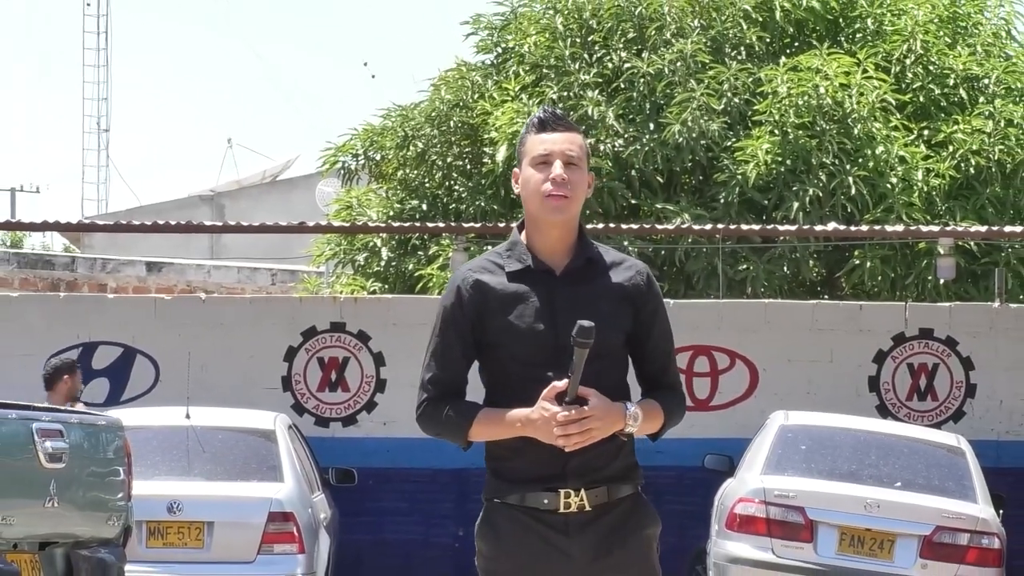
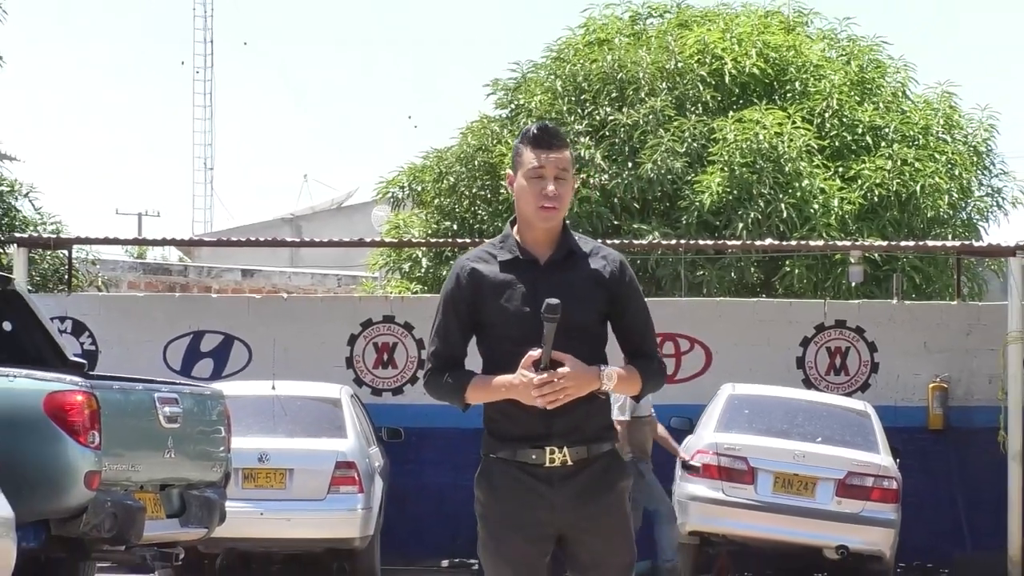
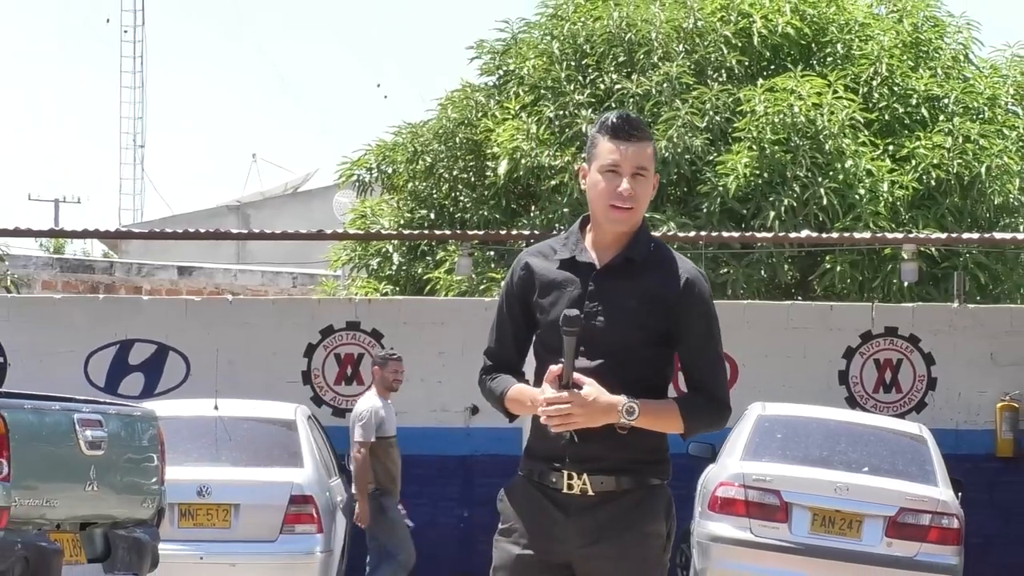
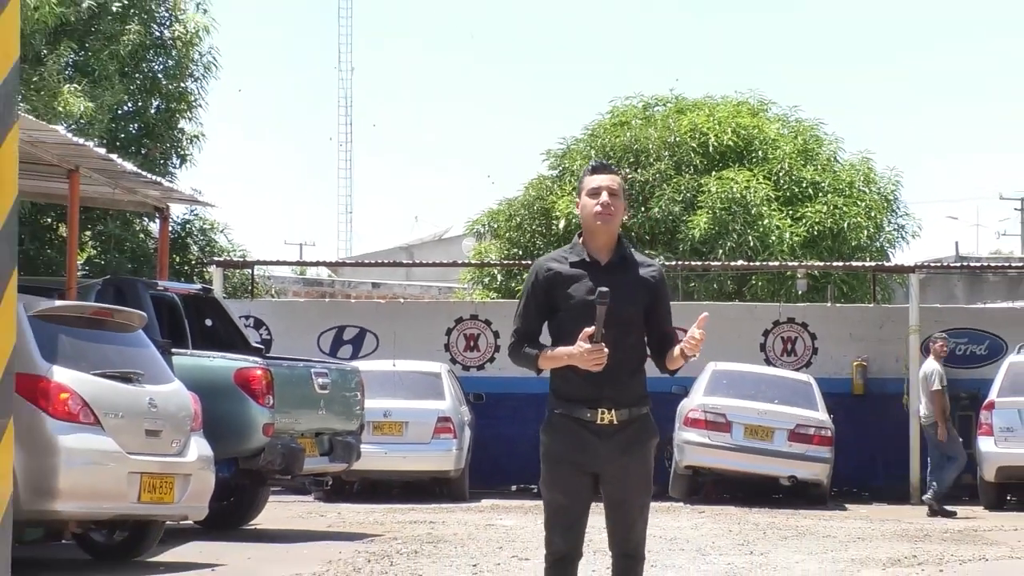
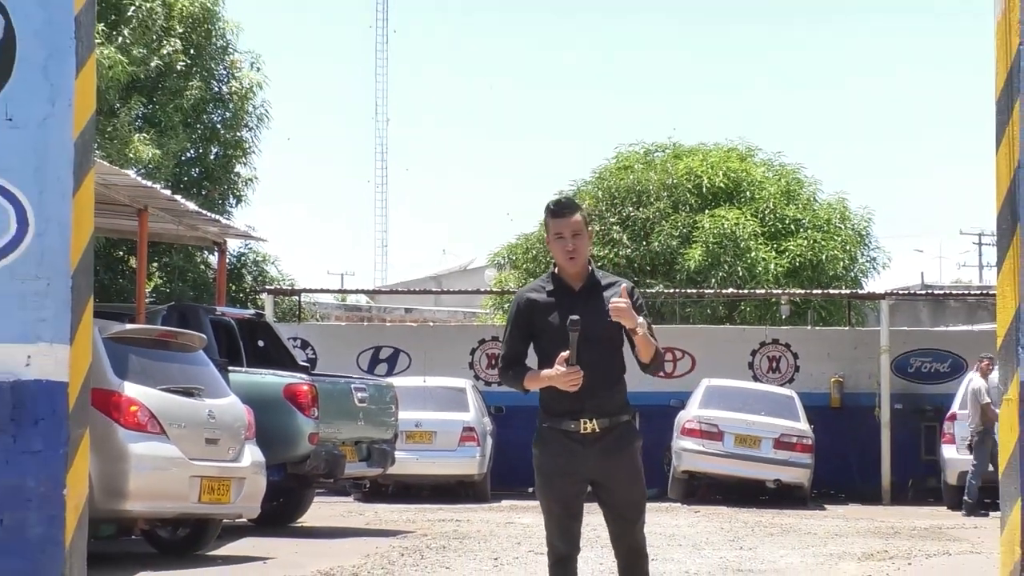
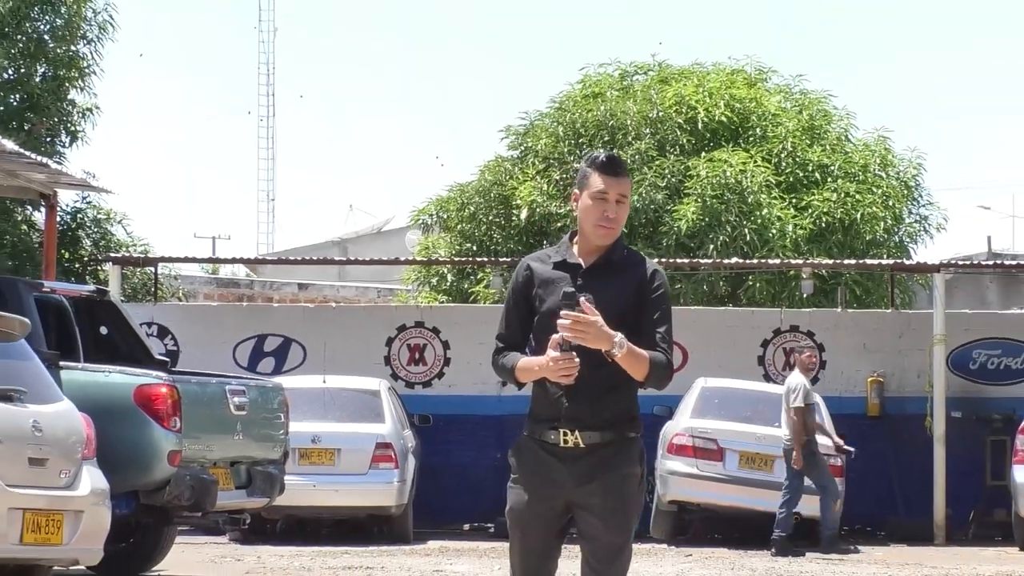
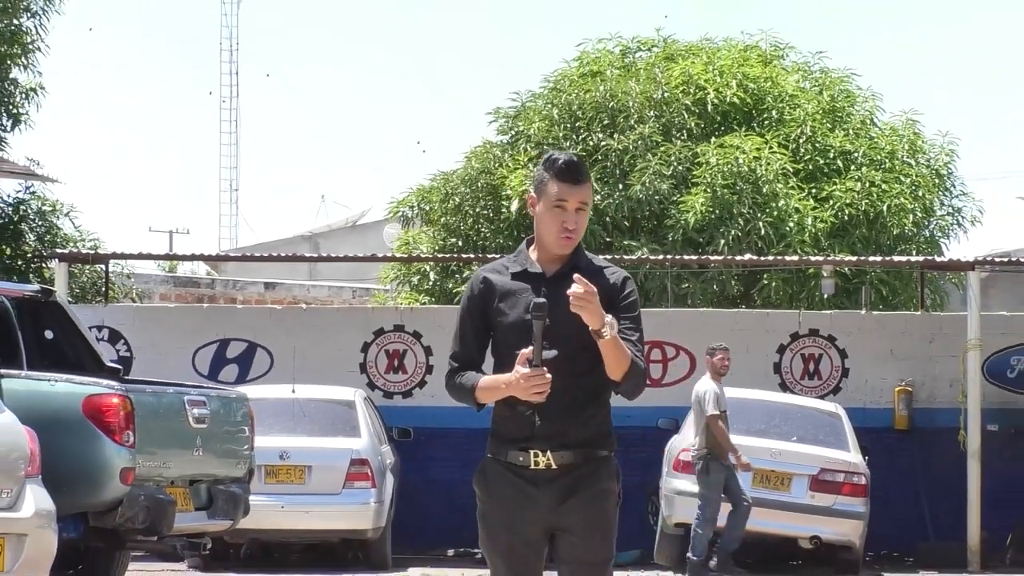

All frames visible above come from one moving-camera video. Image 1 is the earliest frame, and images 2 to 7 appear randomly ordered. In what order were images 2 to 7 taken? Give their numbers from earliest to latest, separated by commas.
3, 2, 7, 6, 4, 5
